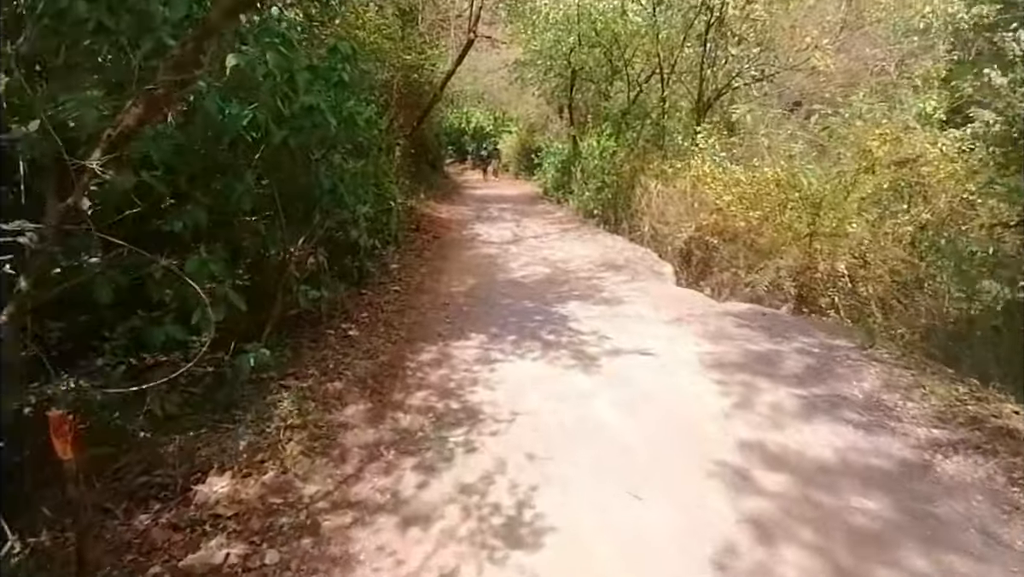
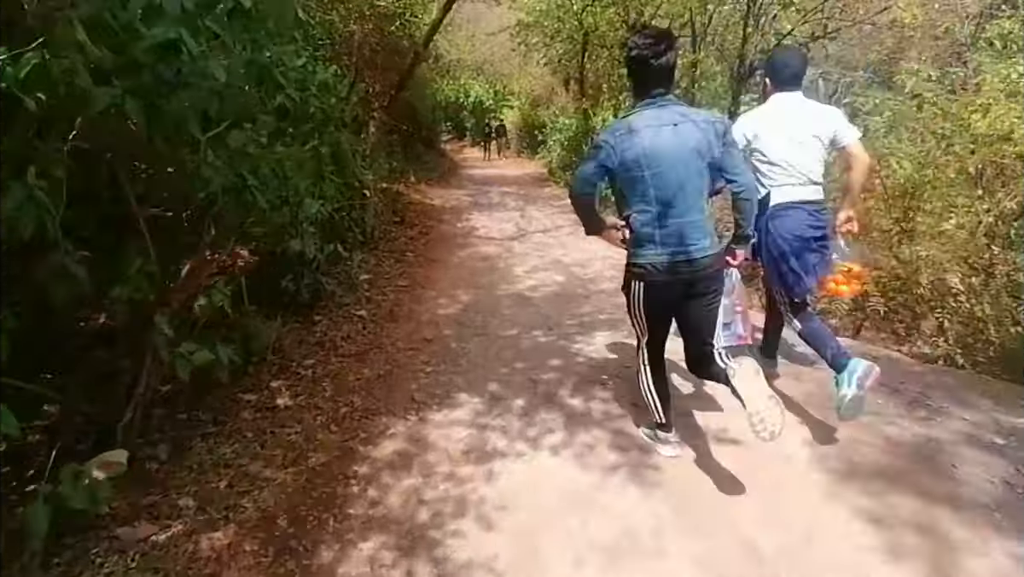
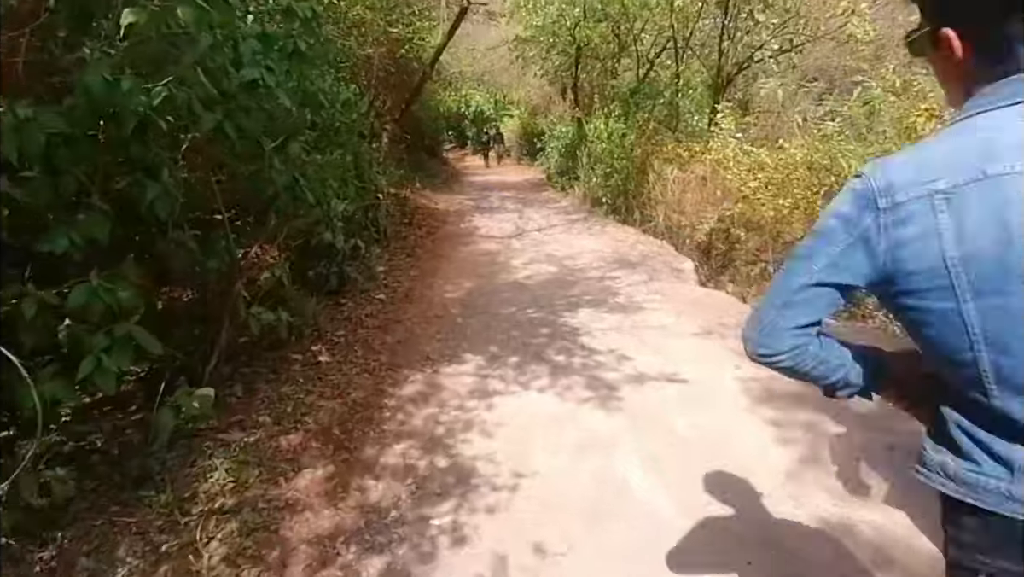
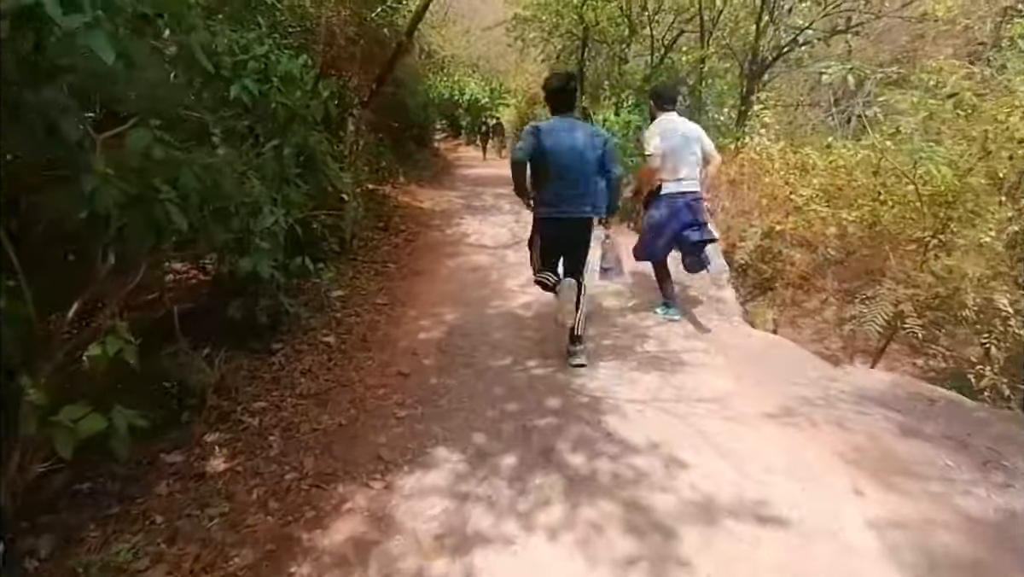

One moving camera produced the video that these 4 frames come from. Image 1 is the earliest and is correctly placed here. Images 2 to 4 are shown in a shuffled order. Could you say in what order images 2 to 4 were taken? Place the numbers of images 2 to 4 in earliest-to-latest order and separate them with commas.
3, 2, 4
